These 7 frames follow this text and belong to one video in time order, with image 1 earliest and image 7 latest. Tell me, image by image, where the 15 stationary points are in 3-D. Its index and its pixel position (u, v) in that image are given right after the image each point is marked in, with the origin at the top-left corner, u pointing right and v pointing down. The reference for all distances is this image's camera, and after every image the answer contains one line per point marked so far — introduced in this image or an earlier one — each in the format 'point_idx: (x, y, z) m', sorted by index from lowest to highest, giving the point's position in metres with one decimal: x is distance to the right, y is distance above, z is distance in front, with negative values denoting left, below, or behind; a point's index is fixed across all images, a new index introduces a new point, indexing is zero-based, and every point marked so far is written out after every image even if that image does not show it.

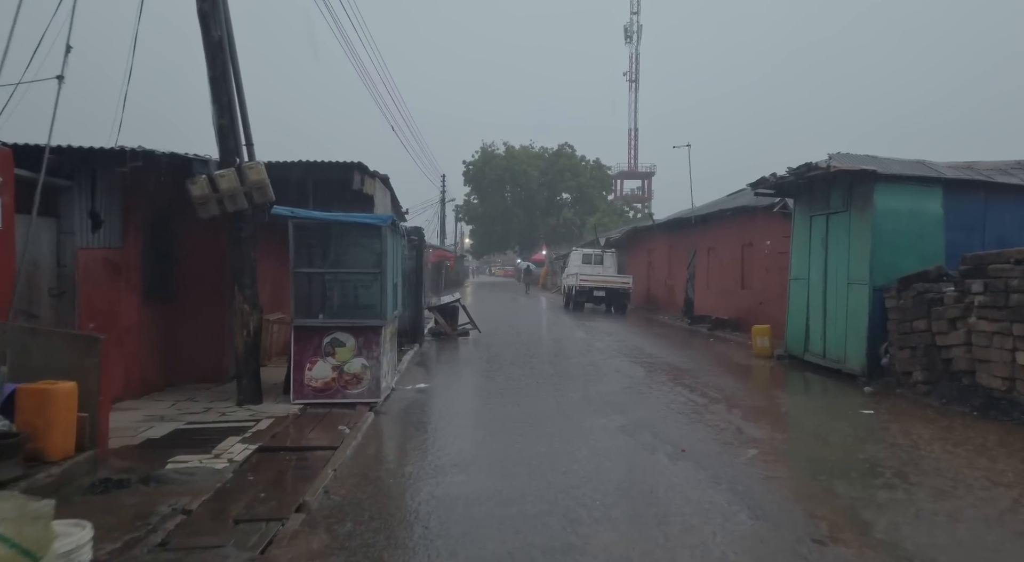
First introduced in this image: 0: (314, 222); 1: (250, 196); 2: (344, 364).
0: (-2.6, +0.8, +8.2) m
1: (-3.4, +1.1, +7.9) m
2: (-2.3, -1.1, +8.2) m
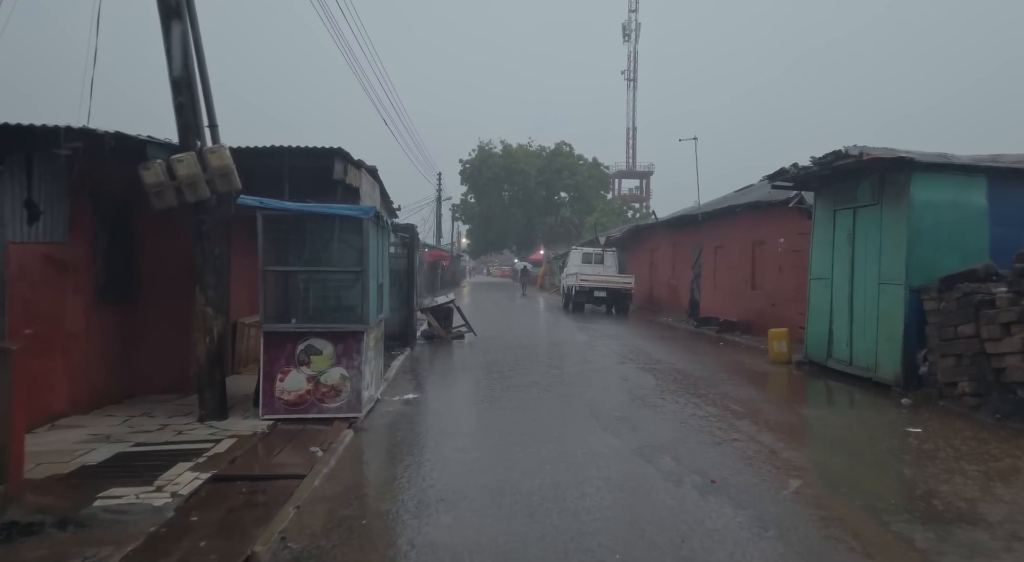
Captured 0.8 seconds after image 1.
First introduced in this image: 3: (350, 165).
0: (-2.6, +0.8, +7.2) m
1: (-3.4, +1.1, +6.9) m
2: (-2.3, -1.1, +7.3) m
3: (-2.5, +1.8, +9.3) m
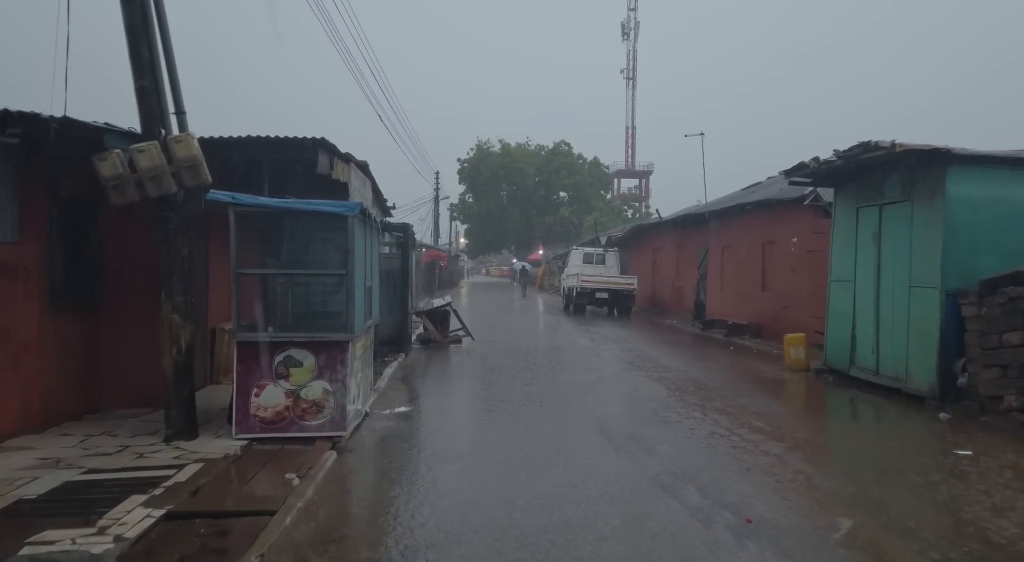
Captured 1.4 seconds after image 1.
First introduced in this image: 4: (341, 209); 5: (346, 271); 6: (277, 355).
0: (-2.6, +0.7, +6.5) m
1: (-3.4, +1.1, +6.2) m
2: (-2.3, -1.2, +6.6) m
3: (-2.5, +1.7, +8.5) m
4: (-1.8, +0.8, +6.6) m
5: (-1.8, +0.1, +6.6) m
6: (-2.5, -0.8, +6.5) m
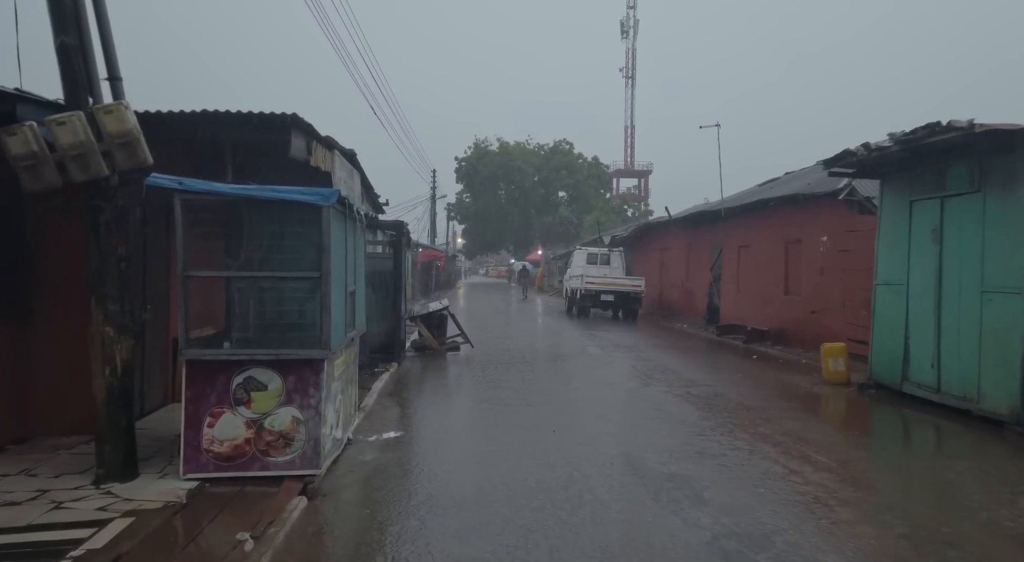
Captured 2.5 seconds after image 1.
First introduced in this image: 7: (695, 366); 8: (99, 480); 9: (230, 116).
0: (-2.5, +0.7, +5.3) m
1: (-3.3, +1.0, +5.0) m
2: (-2.2, -1.2, +5.4) m
3: (-2.4, +1.7, +7.3) m
4: (-1.7, +0.7, +5.4) m
5: (-1.7, +0.1, +5.5) m
6: (-2.4, -0.8, +5.3) m
7: (+3.4, -1.6, +11.5) m
8: (-3.5, -1.7, +5.2) m
9: (-2.9, +1.7, +6.3) m
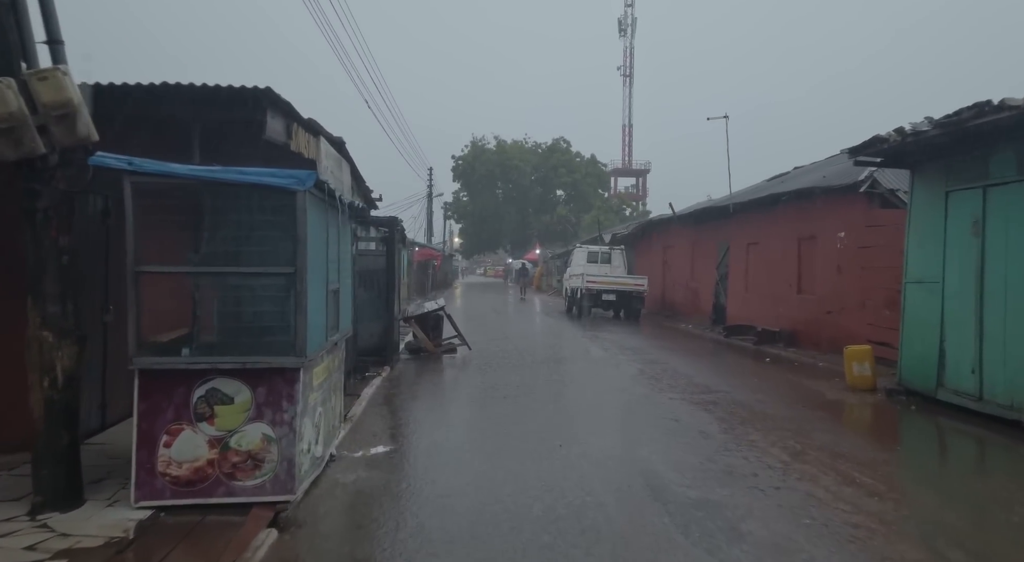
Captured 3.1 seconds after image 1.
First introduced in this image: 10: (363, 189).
0: (-2.5, +0.7, +4.6) m
1: (-3.2, +1.0, +4.3) m
2: (-2.1, -1.2, +4.7) m
3: (-2.3, +1.7, +6.6) m
4: (-1.7, +0.8, +4.6) m
5: (-1.7, +0.1, +4.7) m
6: (-2.4, -0.8, +4.6) m
7: (+3.4, -1.6, +10.9) m
8: (-3.5, -1.6, +4.5) m
9: (-2.8, +1.7, +5.5) m
10: (-3.0, +1.8, +12.3) m
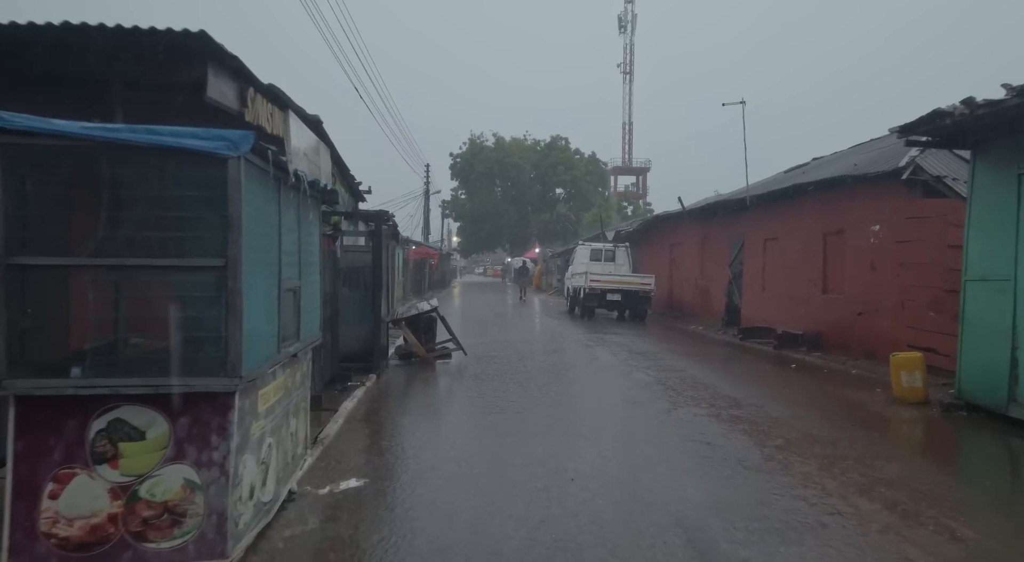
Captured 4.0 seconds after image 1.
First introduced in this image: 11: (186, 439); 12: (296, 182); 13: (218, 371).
0: (-2.5, +0.7, +3.5) m
1: (-3.2, +1.1, +3.2) m
2: (-2.1, -1.2, +3.5) m
3: (-2.3, +1.7, +5.5) m
4: (-1.7, +0.8, +3.5) m
5: (-1.7, +0.1, +3.6) m
6: (-2.4, -0.8, +3.5) m
7: (+3.4, -1.5, +9.7) m
8: (-3.5, -1.6, +3.3) m
9: (-2.8, +1.7, +4.4) m
10: (-3.0, +1.8, +11.2) m
11: (-1.9, -0.9, +3.6) m
12: (-1.7, +0.8, +4.7) m
13: (-1.7, -0.5, +3.6) m
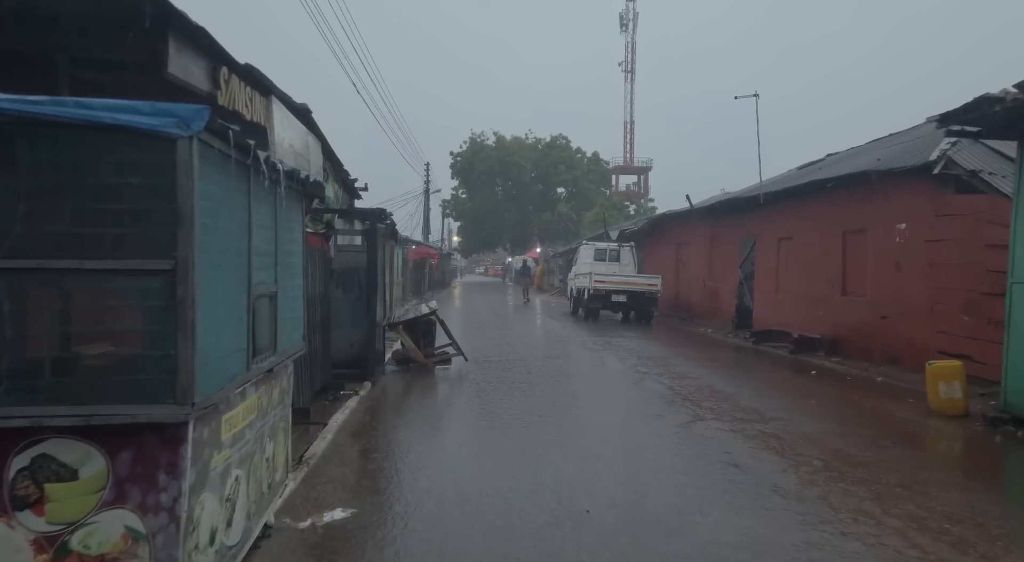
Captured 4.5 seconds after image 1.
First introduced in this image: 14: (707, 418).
0: (-2.5, +0.7, +2.8) m
1: (-3.2, +1.0, +2.5) m
2: (-2.1, -1.2, +2.9) m
3: (-2.3, +1.7, +4.9) m
4: (-1.6, +0.8, +2.9) m
5: (-1.6, +0.1, +3.0) m
6: (-2.3, -0.8, +2.8) m
7: (+3.5, -1.6, +9.1) m
8: (-3.4, -1.7, +2.7) m
9: (-2.8, +1.7, +3.8) m
10: (-2.9, +1.8, +10.6) m
11: (-1.8, -0.9, +3.0) m
12: (-1.6, +0.7, +4.1) m
13: (-1.6, -0.5, +3.0) m
14: (+2.3, -1.6, +7.1) m
